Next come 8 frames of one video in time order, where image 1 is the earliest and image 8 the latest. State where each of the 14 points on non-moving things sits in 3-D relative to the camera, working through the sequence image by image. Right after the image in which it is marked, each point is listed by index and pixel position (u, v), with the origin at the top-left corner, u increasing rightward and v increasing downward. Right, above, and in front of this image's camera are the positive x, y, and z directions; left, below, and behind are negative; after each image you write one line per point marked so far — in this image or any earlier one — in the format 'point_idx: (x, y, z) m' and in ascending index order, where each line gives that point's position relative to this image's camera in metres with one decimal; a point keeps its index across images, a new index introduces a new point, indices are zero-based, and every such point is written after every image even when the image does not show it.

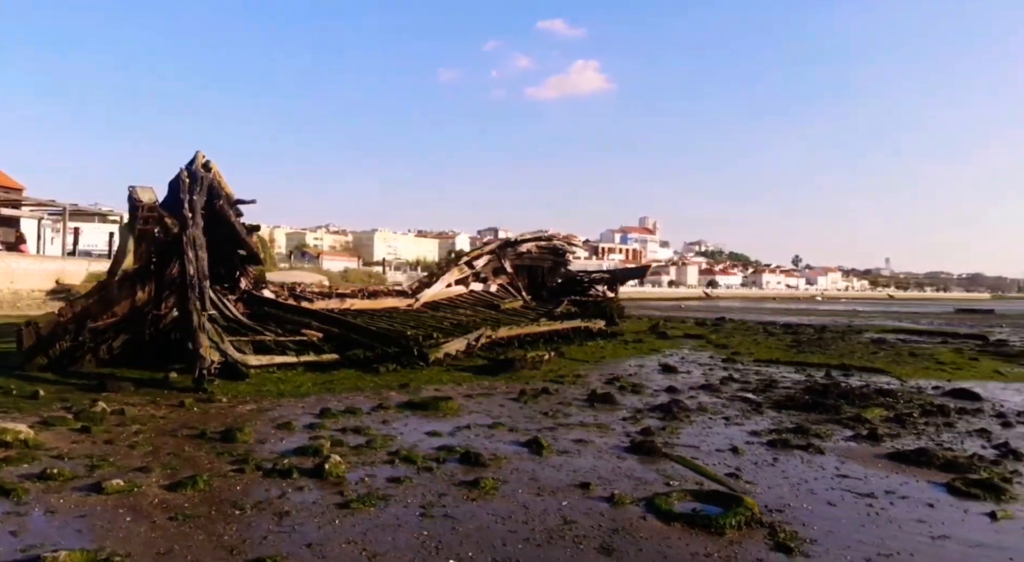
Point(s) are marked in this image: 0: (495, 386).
0: (-0.3, -2.0, +13.0) m
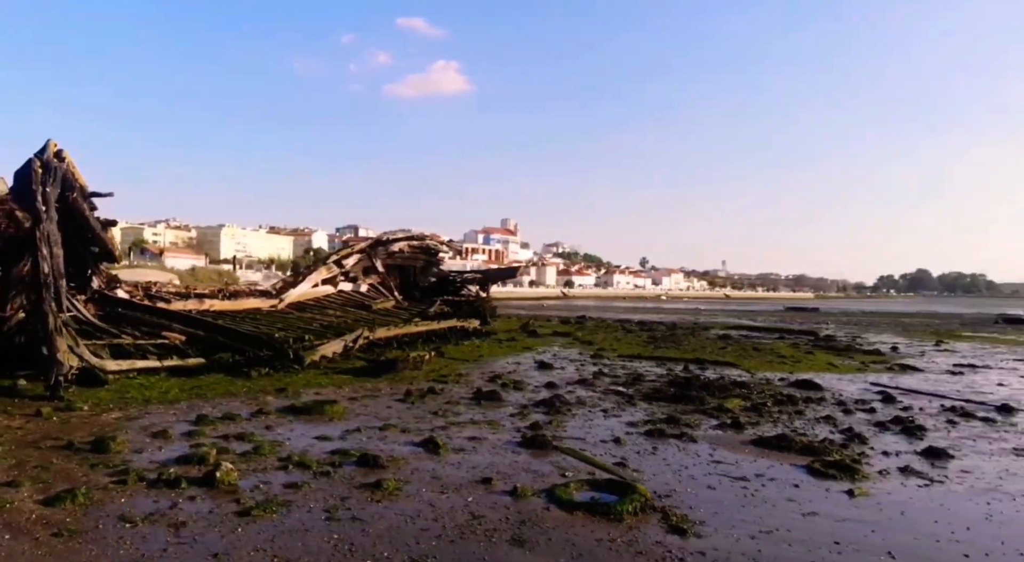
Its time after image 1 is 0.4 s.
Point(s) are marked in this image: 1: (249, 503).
0: (-2.4, -1.9, +12.9) m
1: (-2.2, -1.8, +5.9) m
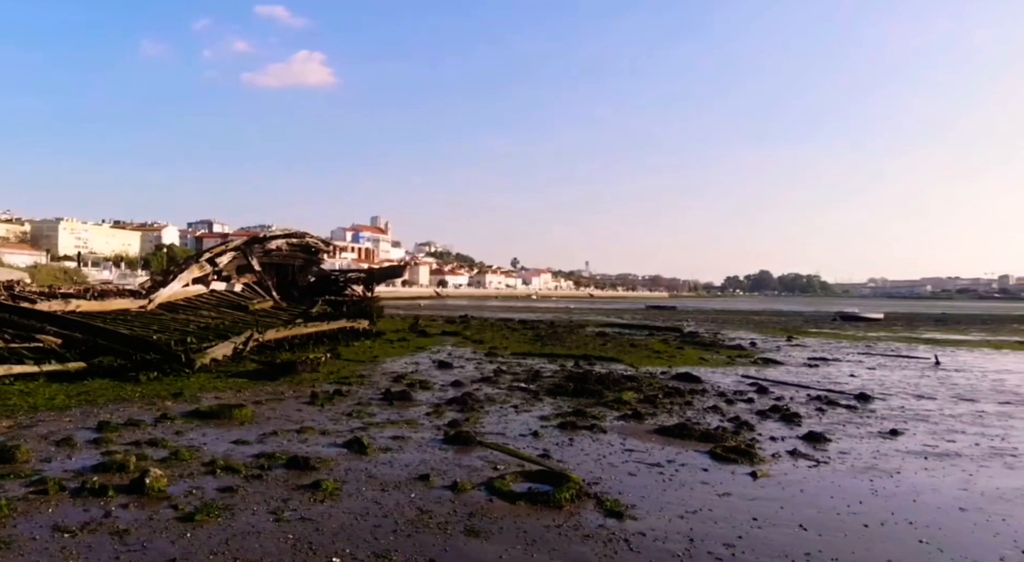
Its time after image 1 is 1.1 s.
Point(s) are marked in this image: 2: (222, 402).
0: (-4.0, -1.9, +12.5) m
1: (-2.6, -1.8, +5.7) m
2: (-4.4, -1.8, +10.9) m
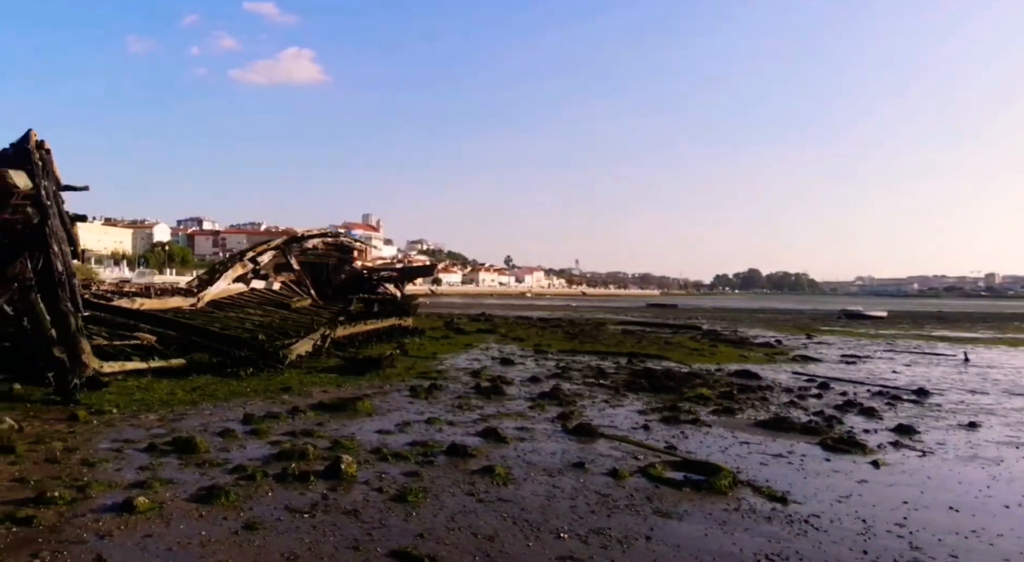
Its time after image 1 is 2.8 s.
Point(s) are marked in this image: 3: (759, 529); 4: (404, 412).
0: (-2.4, -1.9, +12.9) m
1: (-1.0, -1.8, +6.1) m
2: (-2.8, -1.8, +11.3) m
3: (+2.0, -2.0, +5.7) m
4: (-1.6, -1.9, +10.3) m
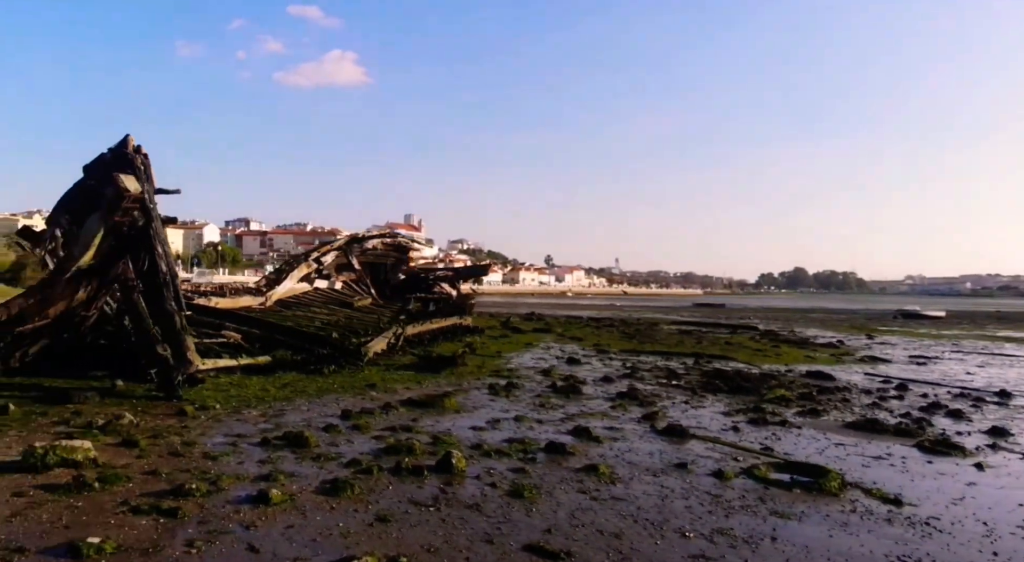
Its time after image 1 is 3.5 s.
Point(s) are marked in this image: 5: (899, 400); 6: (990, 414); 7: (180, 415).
0: (-1.0, -1.9, +13.1) m
1: (0.0, -1.8, +6.2) m
2: (-1.5, -1.8, +11.5) m
3: (+2.9, -2.0, +5.6) m
4: (-0.3, -1.9, +10.4) m
5: (+7.9, -2.4, +14.5) m
6: (+8.9, -2.5, +13.2) m
7: (-4.0, -1.6, +8.6) m
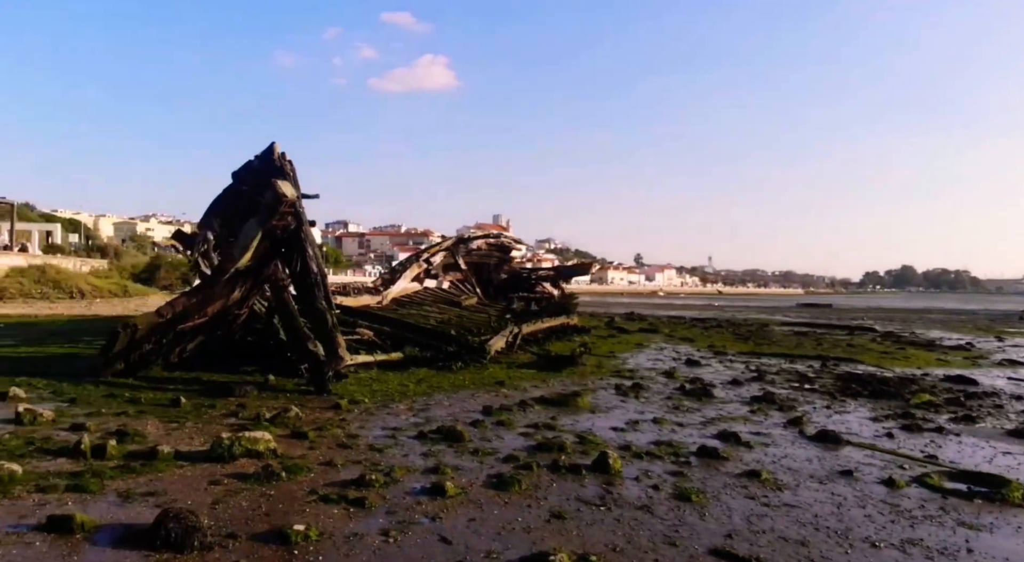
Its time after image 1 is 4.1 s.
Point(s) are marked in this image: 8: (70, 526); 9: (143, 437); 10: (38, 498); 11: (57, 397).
0: (+1.3, -1.9, +13.1) m
1: (+1.4, -1.8, +6.2) m
2: (+0.6, -1.8, +11.6) m
3: (+4.2, -2.0, +5.2) m
4: (+1.6, -1.9, +10.3) m
5: (+10.3, -2.4, +13.3) m
6: (+11.1, -2.4, +11.9) m
7: (-2.3, -1.6, +9.0) m
8: (-2.8, -1.5, +4.4) m
9: (-3.6, -1.5, +6.9) m
10: (-3.4, -1.5, +5.1) m
11: (-5.8, -1.4, +9.0) m
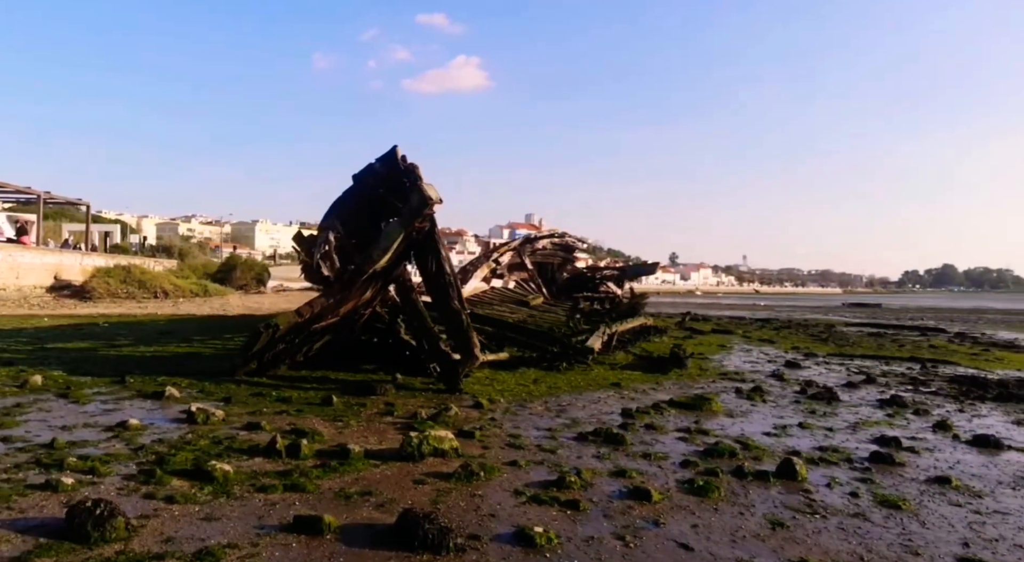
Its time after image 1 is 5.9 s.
0: (+3.4, -1.9, +12.9) m
1: (+3.0, -1.8, +6.0) m
2: (+2.5, -1.8, +11.4) m
3: (+5.8, -2.0, +4.8) m
4: (+3.5, -1.9, +10.1) m
5: (+12.4, -2.4, +12.6) m
6: (+13.1, -2.4, +11.1) m
7: (-0.4, -1.6, +9.0) m
8: (-1.2, -1.5, +4.5) m
9: (-1.9, -1.5, +7.1) m
10: (-1.8, -1.6, +5.2) m
11: (-3.9, -1.5, +9.2) m
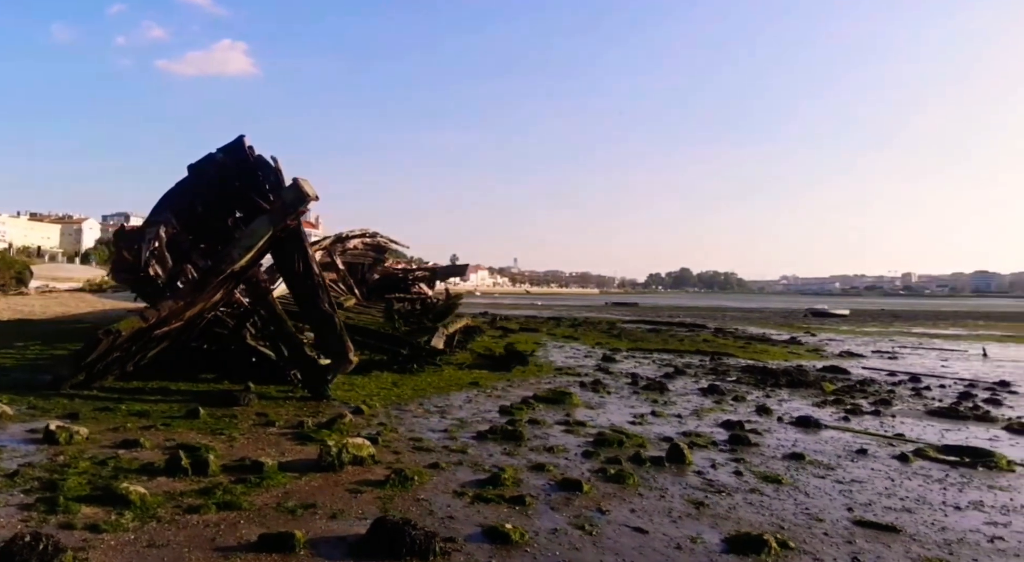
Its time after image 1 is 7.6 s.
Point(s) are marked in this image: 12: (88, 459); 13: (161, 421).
0: (+0.6, -1.9, +13.6) m
1: (+2.3, -1.9, +6.8) m
2: (+0.3, -1.9, +11.9) m
3: (+5.3, -2.0, +6.5) m
4: (+1.6, -1.9, +11.0) m
5: (+9.4, -2.5, +15.9) m
6: (+10.5, -2.5, +14.7) m
7: (-1.9, -1.7, +8.8) m
8: (-1.3, -1.6, +4.2) m
9: (-2.7, -1.5, +6.5) m
10: (-2.1, -1.6, +4.7) m
11: (-5.3, -1.4, +7.9) m
12: (-3.5, -1.5, +5.8) m
13: (-3.9, -1.5, +7.8) m
